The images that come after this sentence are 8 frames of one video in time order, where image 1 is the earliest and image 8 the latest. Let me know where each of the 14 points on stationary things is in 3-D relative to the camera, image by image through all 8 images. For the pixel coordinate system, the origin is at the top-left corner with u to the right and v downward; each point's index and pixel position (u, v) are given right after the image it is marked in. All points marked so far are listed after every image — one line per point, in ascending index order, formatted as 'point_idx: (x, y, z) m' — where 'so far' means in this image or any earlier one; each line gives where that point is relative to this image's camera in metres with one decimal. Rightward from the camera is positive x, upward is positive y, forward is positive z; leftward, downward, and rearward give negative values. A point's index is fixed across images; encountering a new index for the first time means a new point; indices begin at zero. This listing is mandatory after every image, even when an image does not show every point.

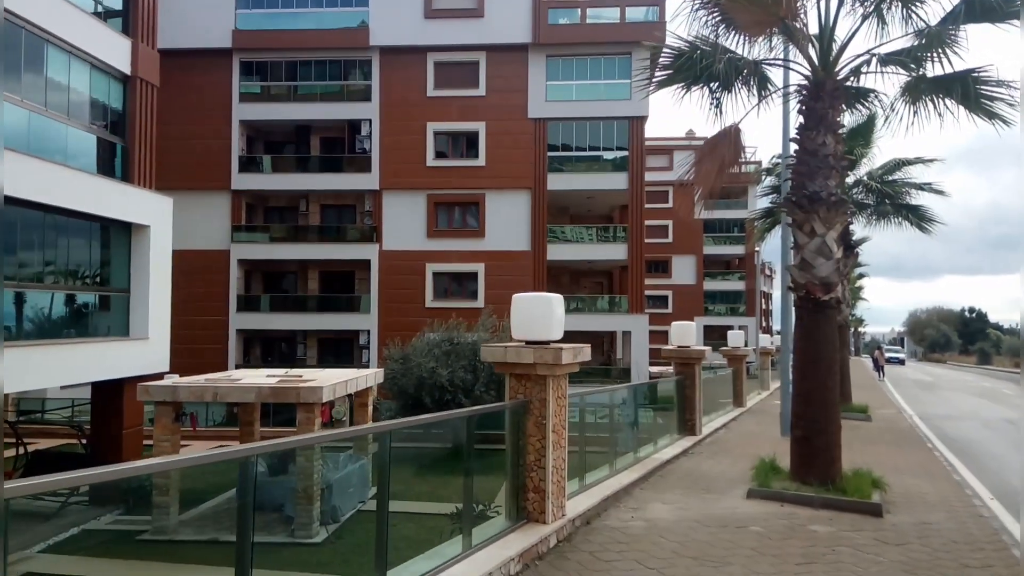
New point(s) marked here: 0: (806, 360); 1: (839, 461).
0: (+3.4, -0.8, +8.7) m
1: (+3.7, -2.0, +8.6) m
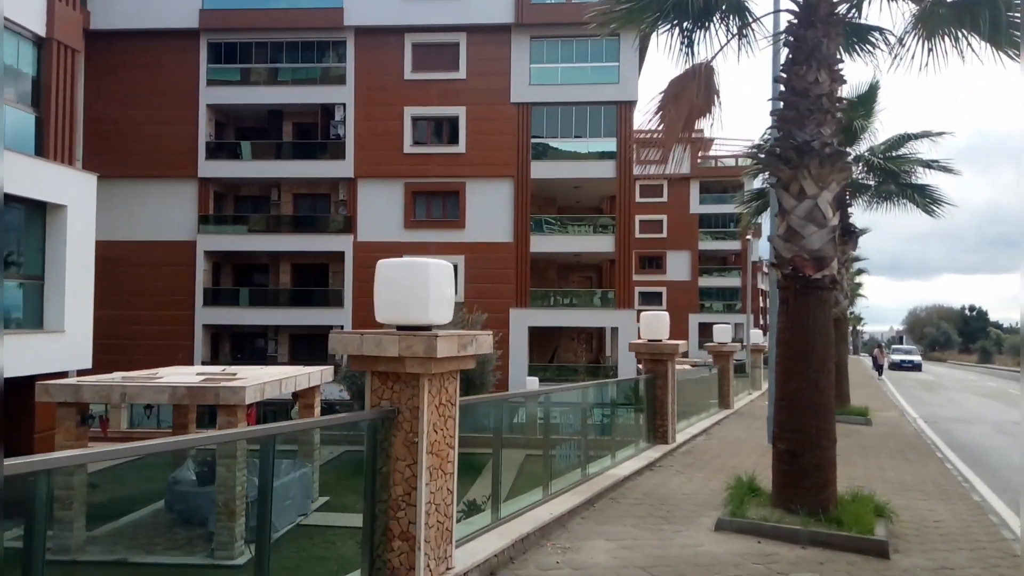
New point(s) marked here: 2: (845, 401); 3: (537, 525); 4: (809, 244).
0: (+2.5, -0.6, +6.9) m
1: (+2.9, -1.7, +6.8) m
2: (+7.1, -2.4, +16.3) m
3: (+0.2, -2.0, +6.4) m
4: (+2.7, +0.4, +6.9) m
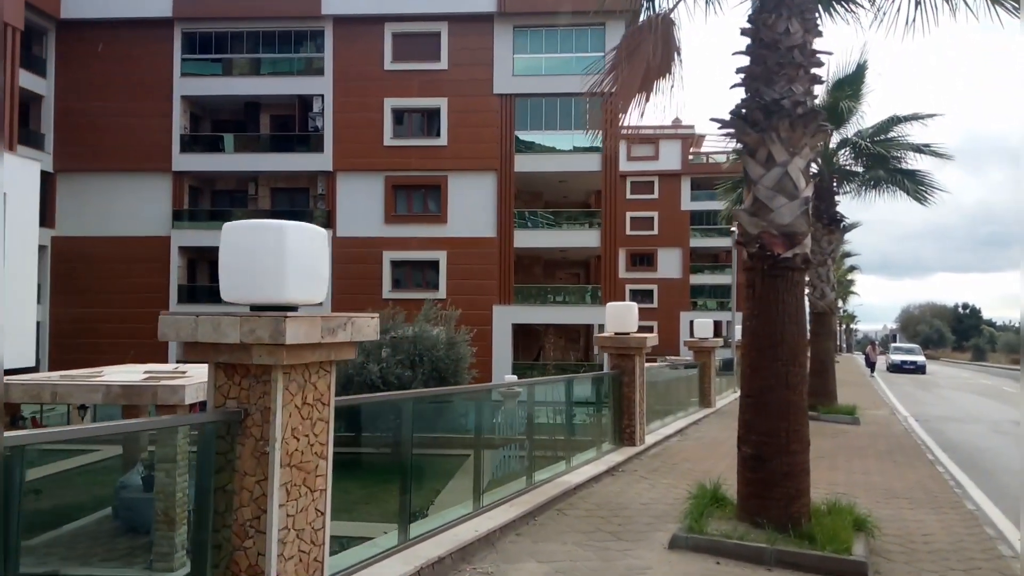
0: (+2.0, -0.5, +6.0) m
1: (+2.3, -1.6, +5.9) m
2: (+6.5, -2.3, +15.5) m
3: (-0.4, -1.8, +5.5) m
4: (+2.1, +0.6, +6.0) m
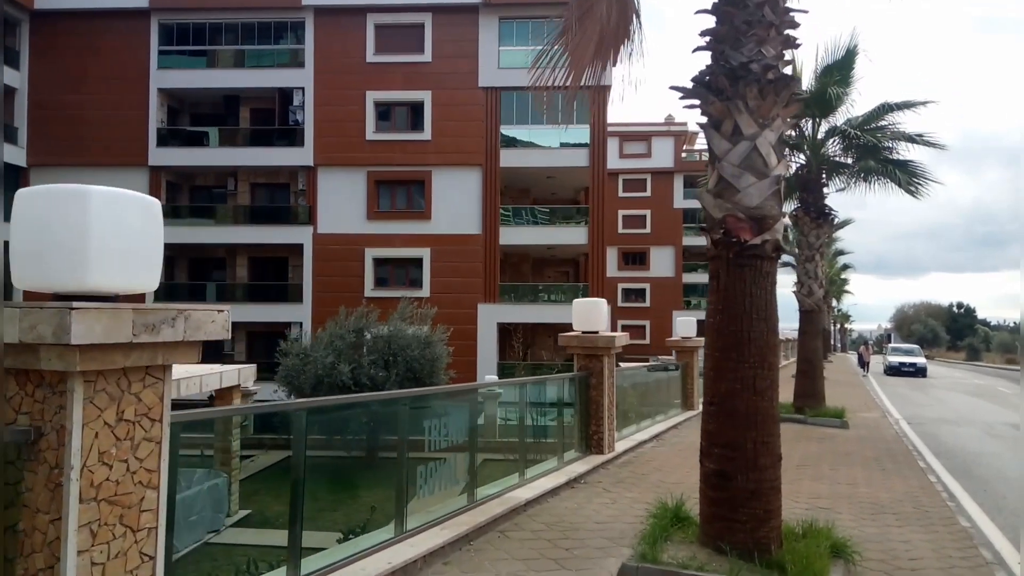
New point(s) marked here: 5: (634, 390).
0: (+1.5, -0.4, +5.2) m
1: (+1.8, -1.5, +5.1) m
2: (+5.9, -2.2, +14.7) m
3: (-0.9, -1.8, +4.7) m
4: (+1.6, +0.6, +5.2) m
5: (+2.1, -1.8, +13.2) m
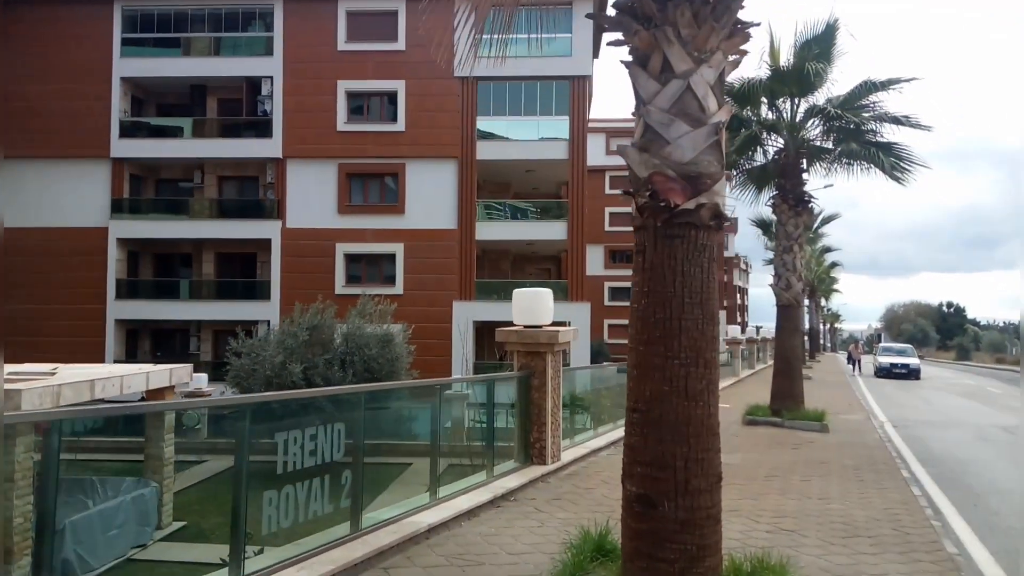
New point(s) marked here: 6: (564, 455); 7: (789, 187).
0: (+0.8, -0.3, +4.2) m
1: (+1.1, -1.4, +4.0) m
2: (+5.1, -2.1, +13.7) m
3: (-1.6, -1.7, +3.6) m
4: (+0.9, +0.7, +4.1) m
5: (+1.3, -1.6, +12.1) m
6: (+0.7, -2.1, +9.4) m
7: (+5.1, +1.9, +14.1) m
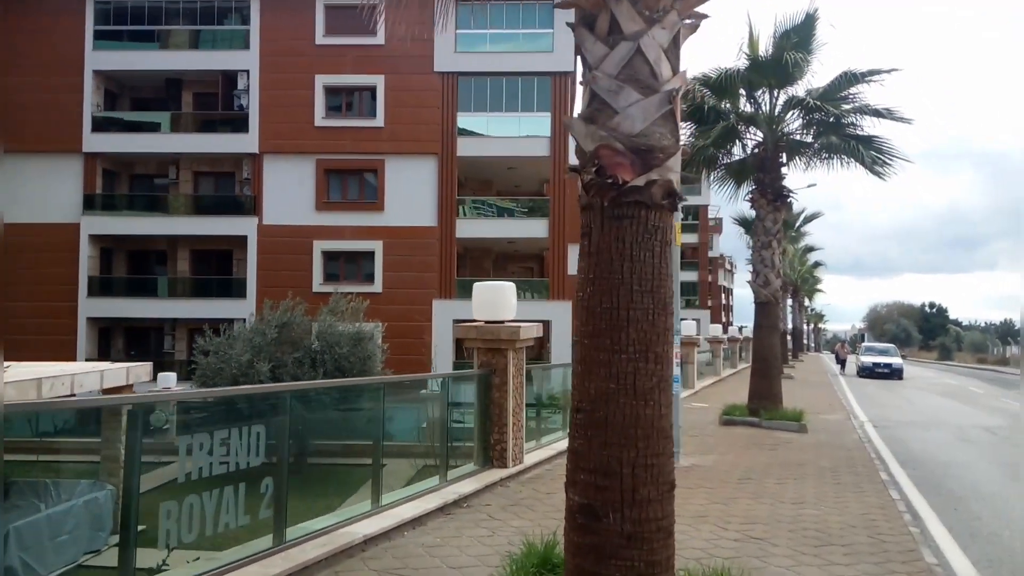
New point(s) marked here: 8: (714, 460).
0: (+0.4, -0.2, +3.7) m
1: (+0.7, -1.3, +3.6) m
2: (+4.6, -2.0, +13.3) m
3: (-1.9, -1.6, +3.2) m
4: (+0.6, +0.8, +3.7) m
5: (+0.8, -1.6, +11.7) m
6: (+0.2, -2.0, +9.0) m
7: (+4.6, +1.9, +13.8) m
8: (+2.5, -2.2, +9.6) m
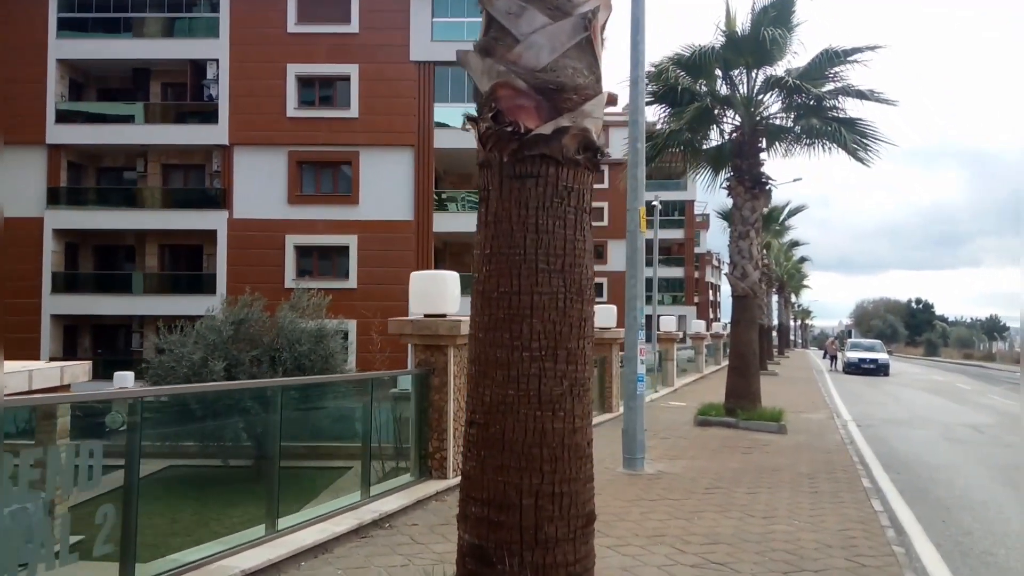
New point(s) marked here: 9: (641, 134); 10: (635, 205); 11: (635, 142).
0: (-0.1, -0.1, +2.9) m
1: (+0.3, -1.3, +2.8) m
2: (+4.0, -1.9, +12.6) m
3: (-2.4, -1.5, +2.3) m
4: (+0.1, +0.9, +2.9) m
5: (+0.2, -1.5, +10.9) m
6: (-0.3, -1.9, +8.2) m
7: (+4.0, +2.1, +13.0) m
8: (+2.0, -2.1, +8.9) m
9: (+1.5, +1.7, +8.6) m
10: (+1.4, +0.9, +8.6) m
11: (+1.4, +1.7, +8.6) m
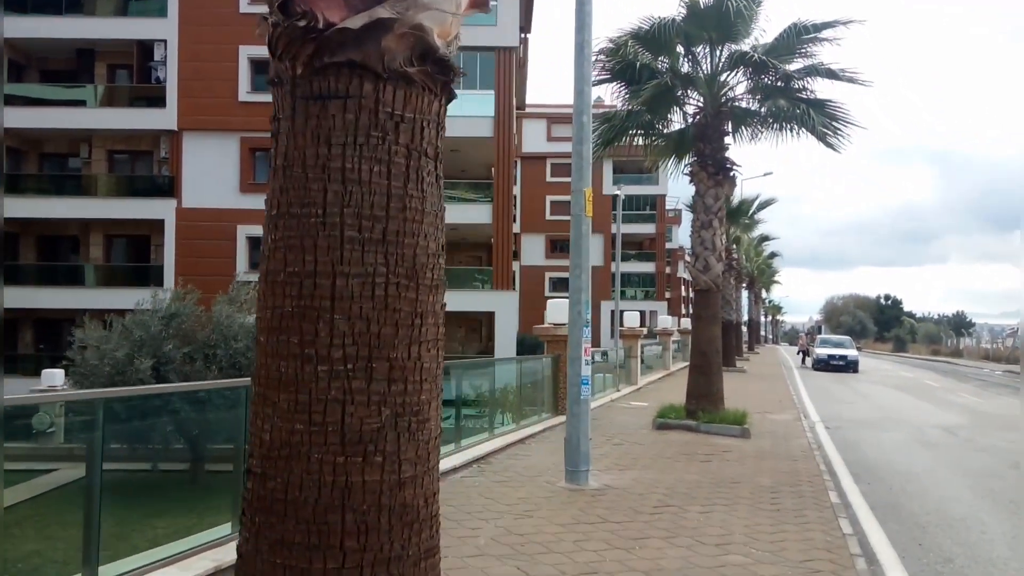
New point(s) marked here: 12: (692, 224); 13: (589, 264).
0: (-0.6, -0.1, +1.9) m
1: (-0.3, -1.2, +1.9) m
2: (+3.1, -1.8, +11.8) m
3: (-2.9, -1.4, +1.3) m
4: (-0.4, +0.9, +1.9) m
5: (-0.5, -1.4, +9.9) m
6: (-1.0, -1.8, +7.2) m
7: (+3.1, +2.2, +12.2) m
8: (+1.3, -2.0, +7.9) m
9: (+0.8, +1.8, +7.6) m
10: (+0.7, +1.0, +7.7) m
11: (+0.7, +1.7, +7.7) m
12: (+3.0, +1.0, +12.5) m
13: (+0.8, +0.2, +7.6) m
